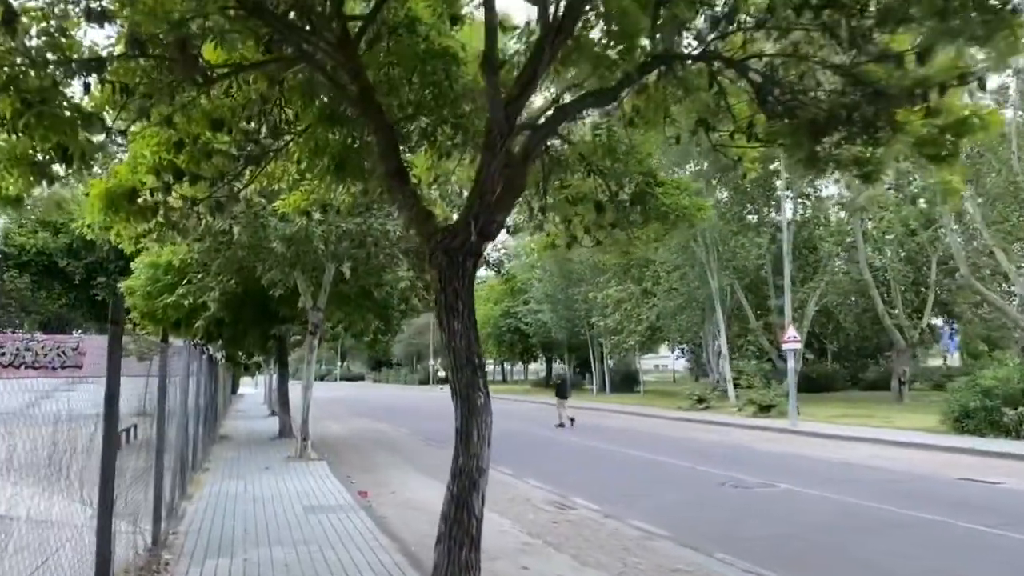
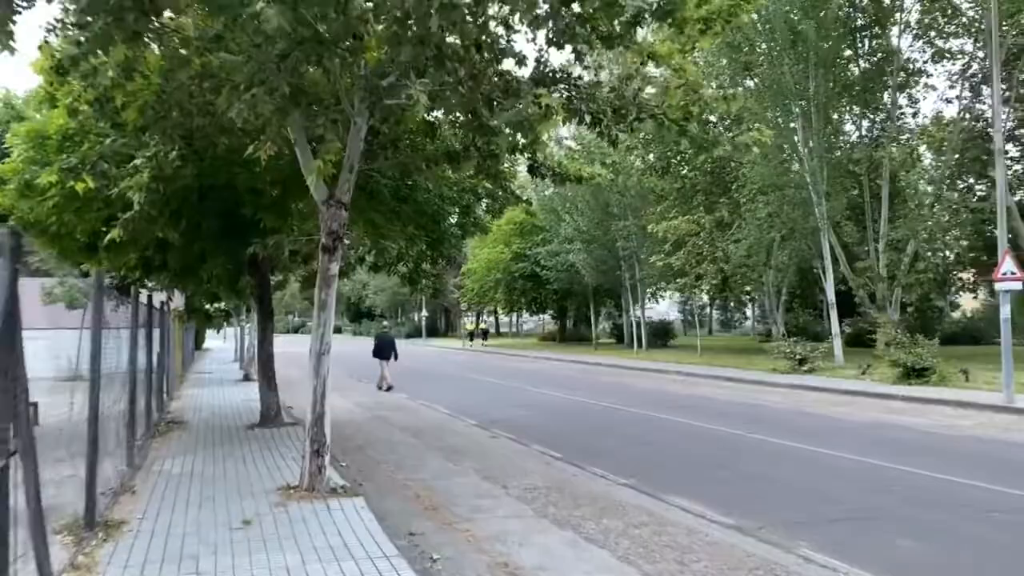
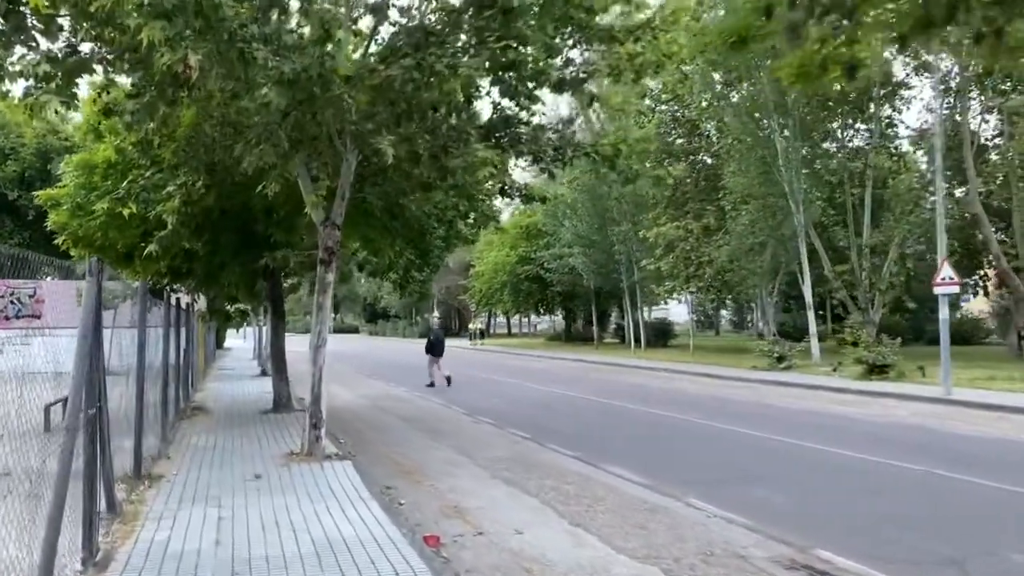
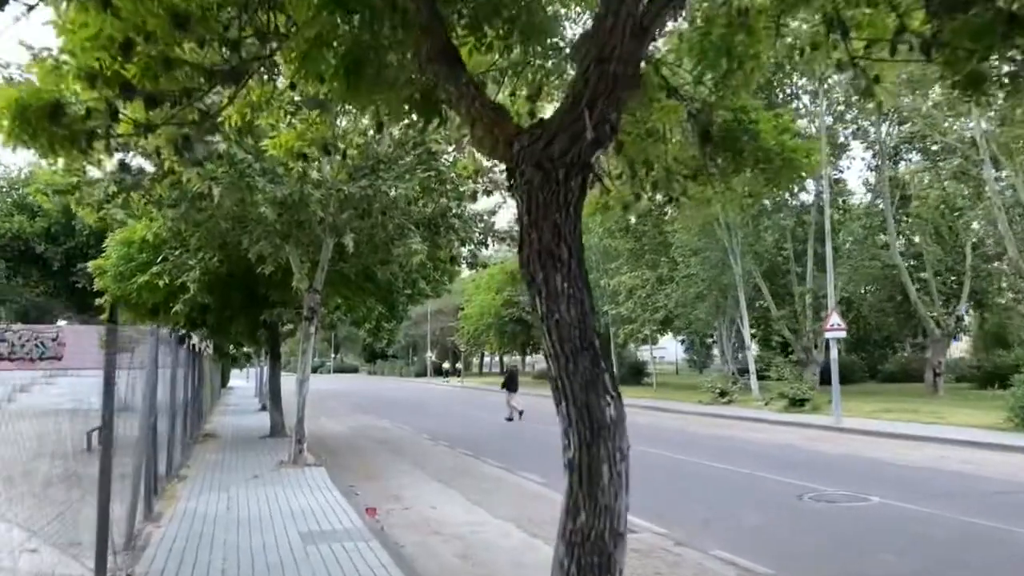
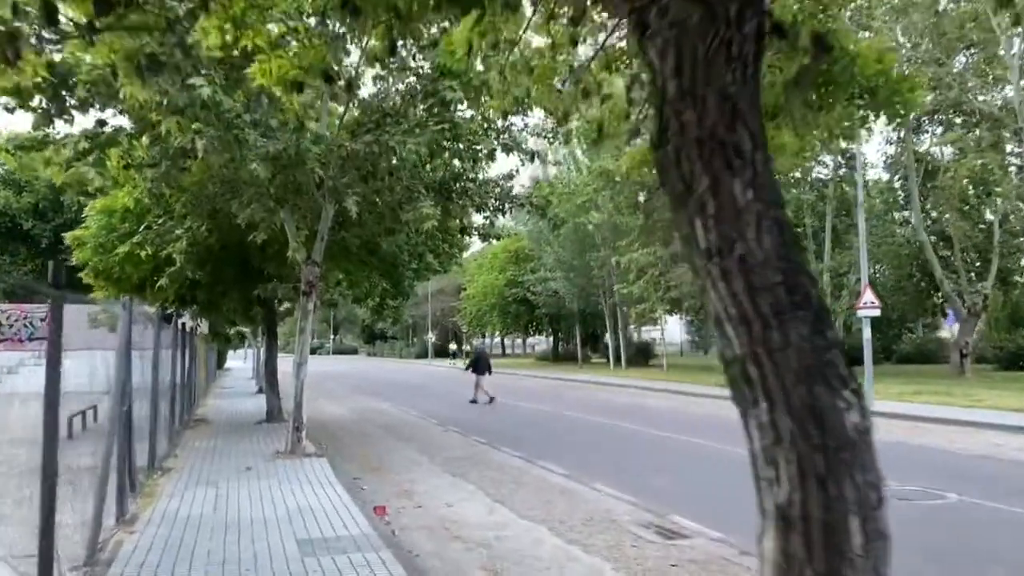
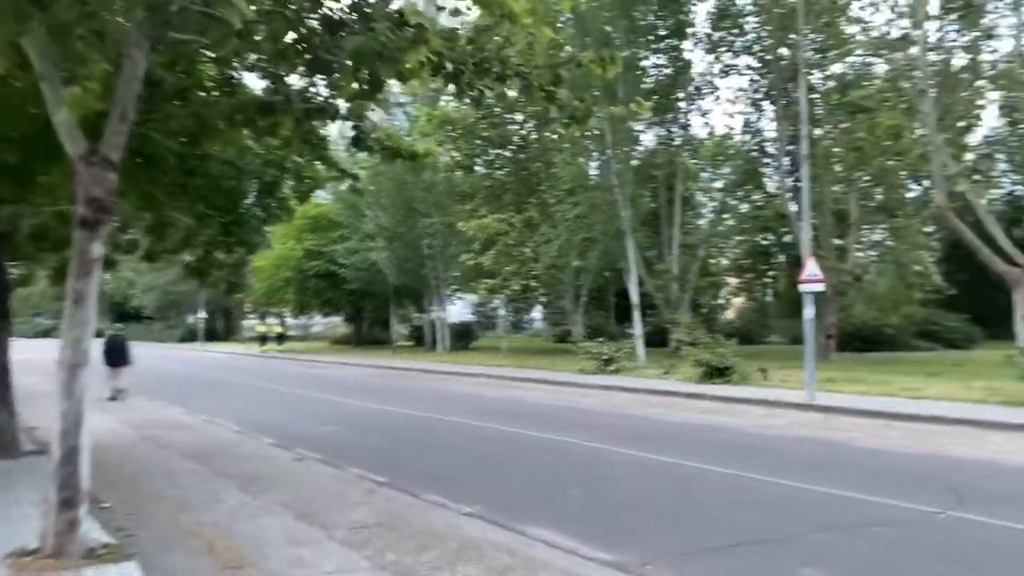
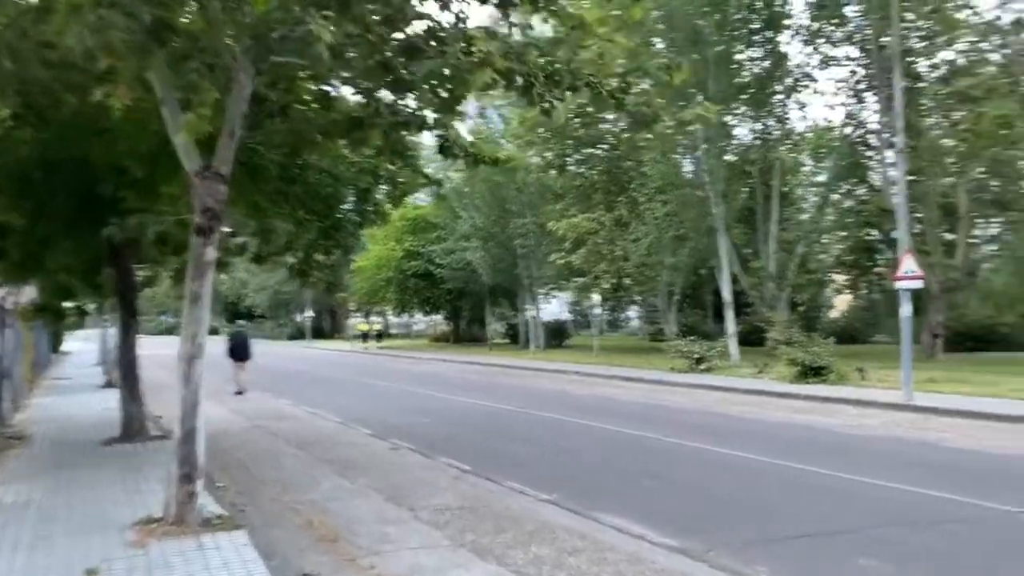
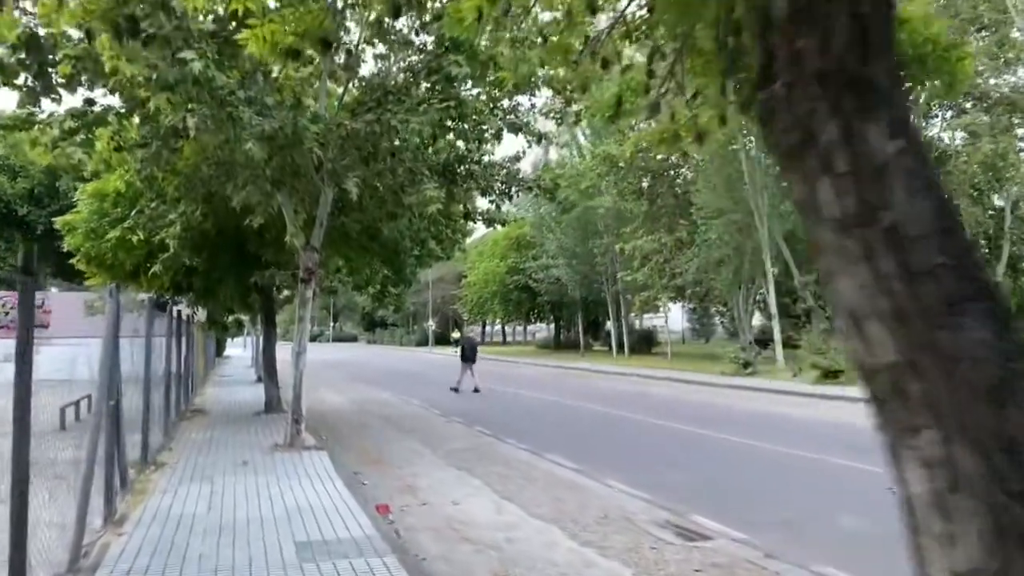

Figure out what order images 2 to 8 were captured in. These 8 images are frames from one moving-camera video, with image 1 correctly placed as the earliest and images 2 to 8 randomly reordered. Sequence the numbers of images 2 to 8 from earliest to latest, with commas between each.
4, 5, 8, 3, 2, 7, 6
